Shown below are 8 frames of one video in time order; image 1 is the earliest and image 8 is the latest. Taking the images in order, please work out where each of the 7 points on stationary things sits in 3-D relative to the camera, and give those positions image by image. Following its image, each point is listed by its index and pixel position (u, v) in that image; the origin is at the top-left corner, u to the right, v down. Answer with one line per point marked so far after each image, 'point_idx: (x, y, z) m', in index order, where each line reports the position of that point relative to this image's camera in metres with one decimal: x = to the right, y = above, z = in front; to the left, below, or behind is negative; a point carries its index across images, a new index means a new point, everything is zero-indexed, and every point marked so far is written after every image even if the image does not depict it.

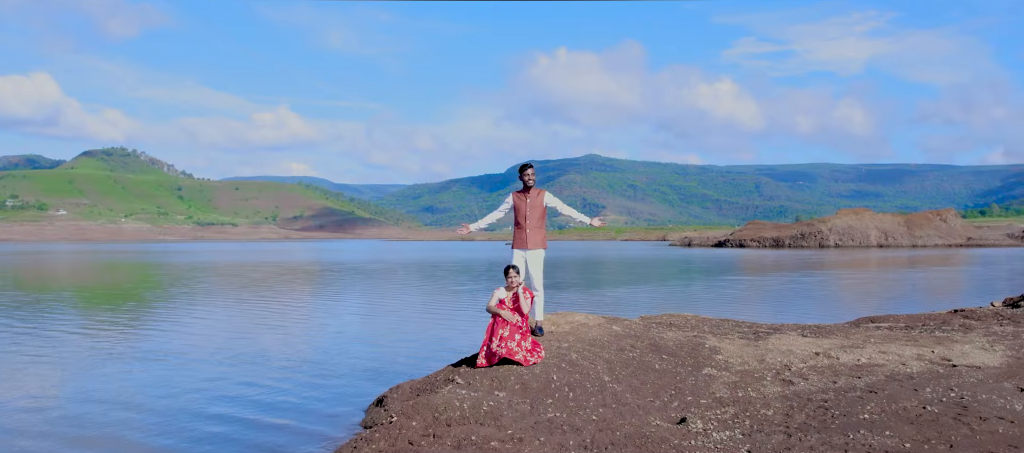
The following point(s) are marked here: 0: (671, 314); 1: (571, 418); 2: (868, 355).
0: (+4.0, -2.2, +18.3) m
1: (+0.7, -2.3, +9.2) m
2: (+6.1, -2.2, +13.1) m
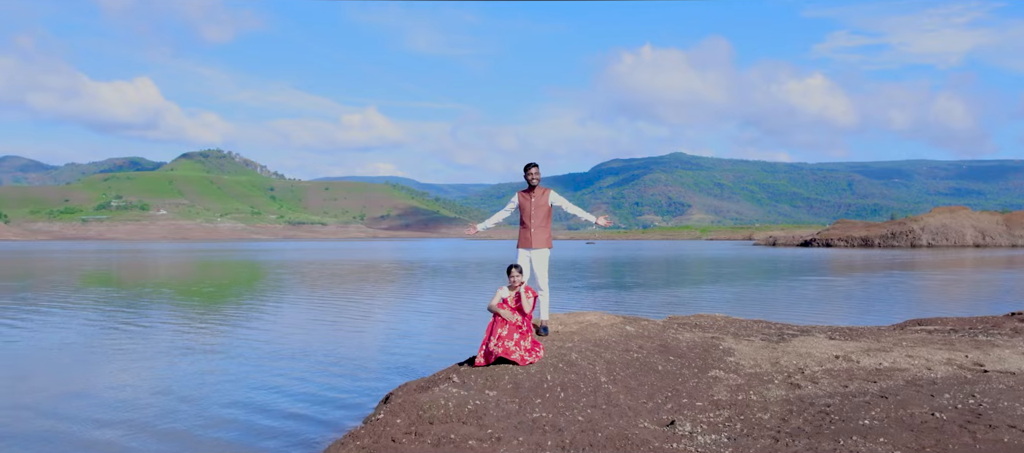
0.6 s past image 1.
0: (+4.6, -2.1, +17.9) m
1: (+0.5, -2.3, +9.1) m
2: (+6.3, -2.2, +12.6) m
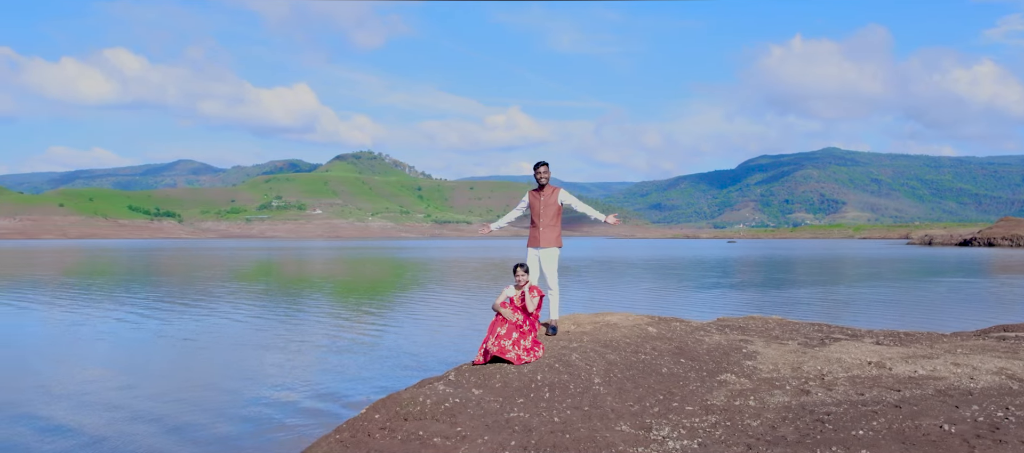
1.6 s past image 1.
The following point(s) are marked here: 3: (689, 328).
0: (+5.5, -2.1, +17.2) m
1: (+0.2, -2.3, +9.1) m
2: (+6.4, -2.1, +11.7) m
3: (+3.5, -2.0, +14.4) m
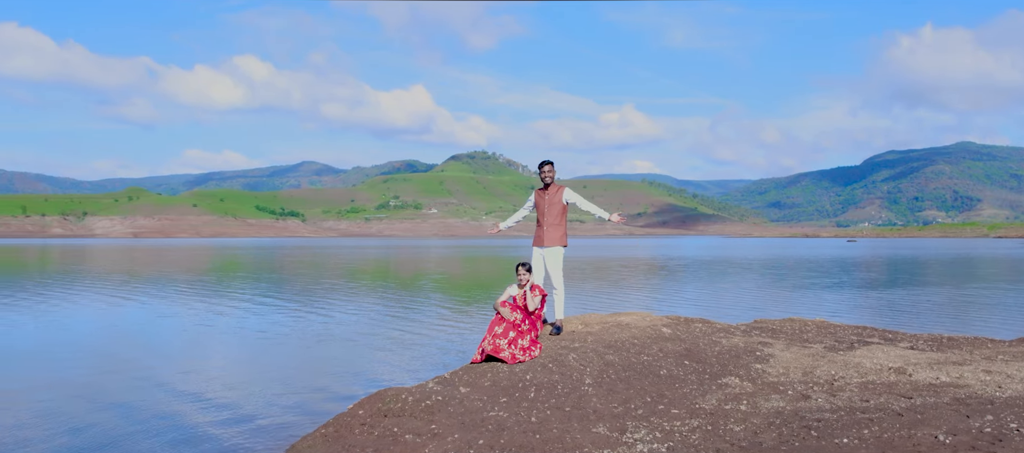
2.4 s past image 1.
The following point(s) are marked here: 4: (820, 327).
0: (+6.2, -2.1, +16.5) m
1: (0.0, -2.3, +9.0) m
2: (+6.4, -2.1, +10.9) m
3: (+3.8, -1.9, +14.0) m
4: (+6.5, -2.1, +15.9) m
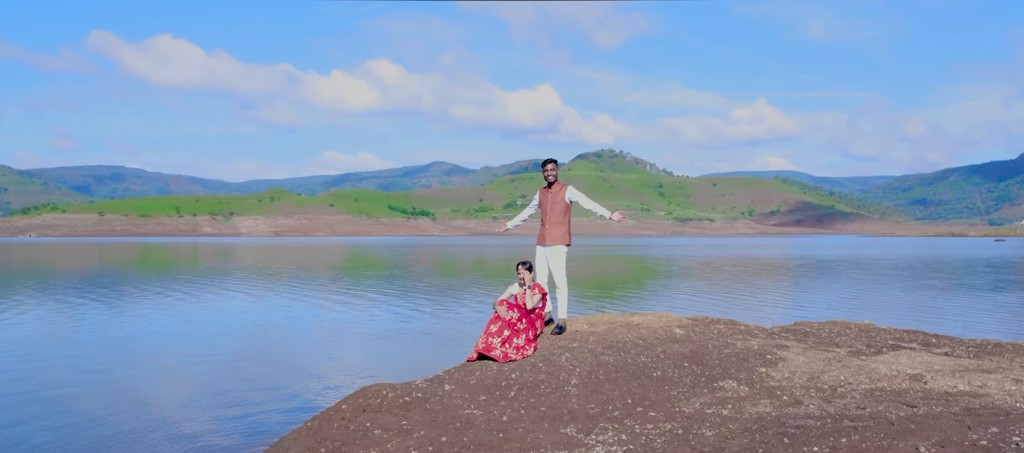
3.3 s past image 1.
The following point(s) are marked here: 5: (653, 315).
0: (+6.7, -2.0, +15.7) m
1: (-0.4, -2.3, +9.1) m
2: (+6.3, -2.1, +10.1) m
3: (+4.1, -1.9, +13.5) m
4: (+7.0, -2.1, +15.1) m
5: (+2.5, -1.6, +13.3) m
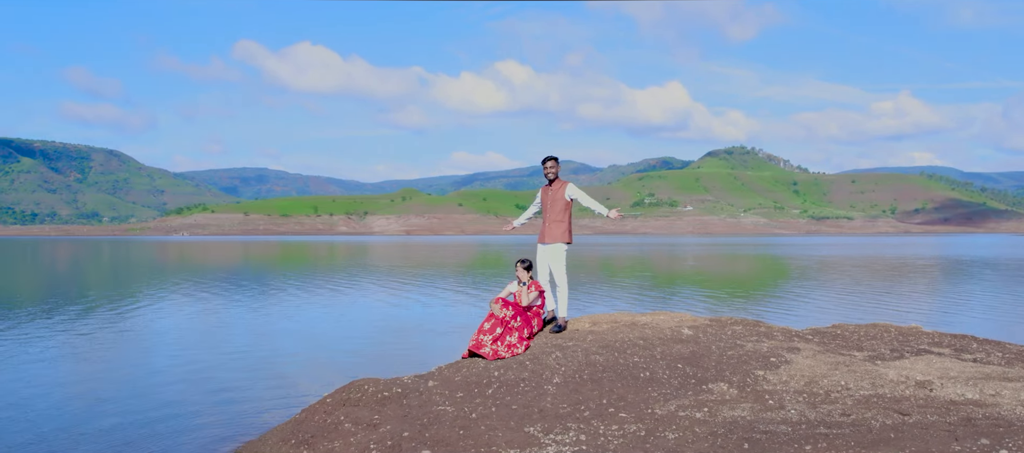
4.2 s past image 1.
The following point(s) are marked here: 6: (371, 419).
0: (+7.1, -1.9, +14.8) m
1: (-0.7, -2.2, +9.1) m
2: (+6.0, -2.0, +9.4) m
3: (+4.2, -1.8, +13.0) m
4: (+7.3, -2.0, +14.2) m
5: (+2.6, -1.5, +13.0) m
6: (-1.7, -2.3, +9.1) m
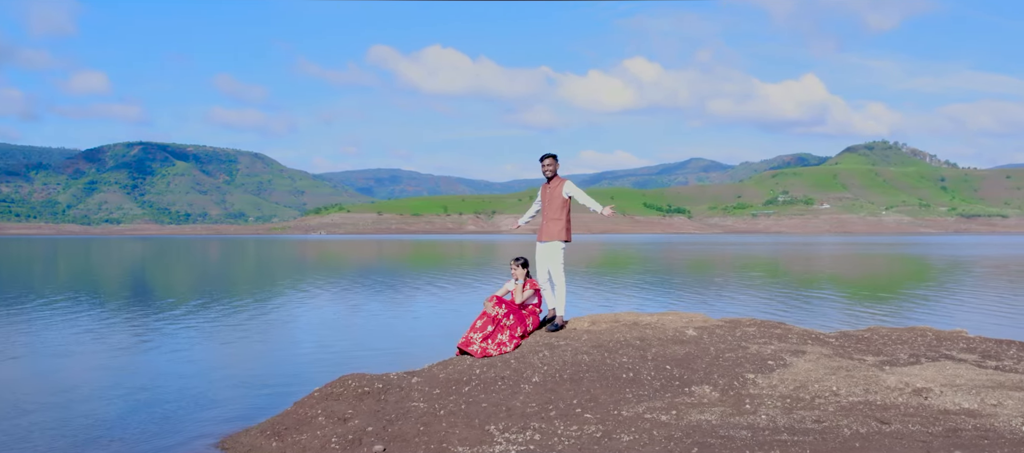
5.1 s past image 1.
0: (+7.4, -1.9, +14.0) m
1: (-1.1, -2.2, +9.2) m
2: (+5.6, -2.0, +8.7) m
3: (+4.3, -1.8, +12.5) m
4: (+7.5, -2.0, +13.3) m
5: (+2.7, -1.5, +12.7) m
6: (-2.0, -2.3, +9.3) m
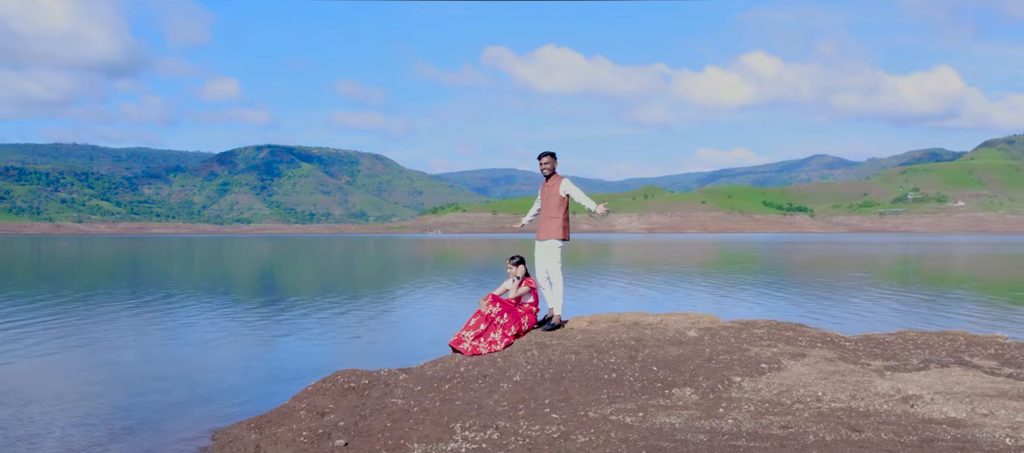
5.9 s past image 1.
0: (+7.5, -1.9, +13.2) m
1: (-1.4, -2.2, +9.4) m
2: (+5.2, -1.9, +8.1) m
3: (+4.3, -1.8, +12.0) m
4: (+7.6, -1.9, +12.5) m
5: (+2.7, -1.5, +12.4) m
6: (-2.3, -2.3, +9.6) m
